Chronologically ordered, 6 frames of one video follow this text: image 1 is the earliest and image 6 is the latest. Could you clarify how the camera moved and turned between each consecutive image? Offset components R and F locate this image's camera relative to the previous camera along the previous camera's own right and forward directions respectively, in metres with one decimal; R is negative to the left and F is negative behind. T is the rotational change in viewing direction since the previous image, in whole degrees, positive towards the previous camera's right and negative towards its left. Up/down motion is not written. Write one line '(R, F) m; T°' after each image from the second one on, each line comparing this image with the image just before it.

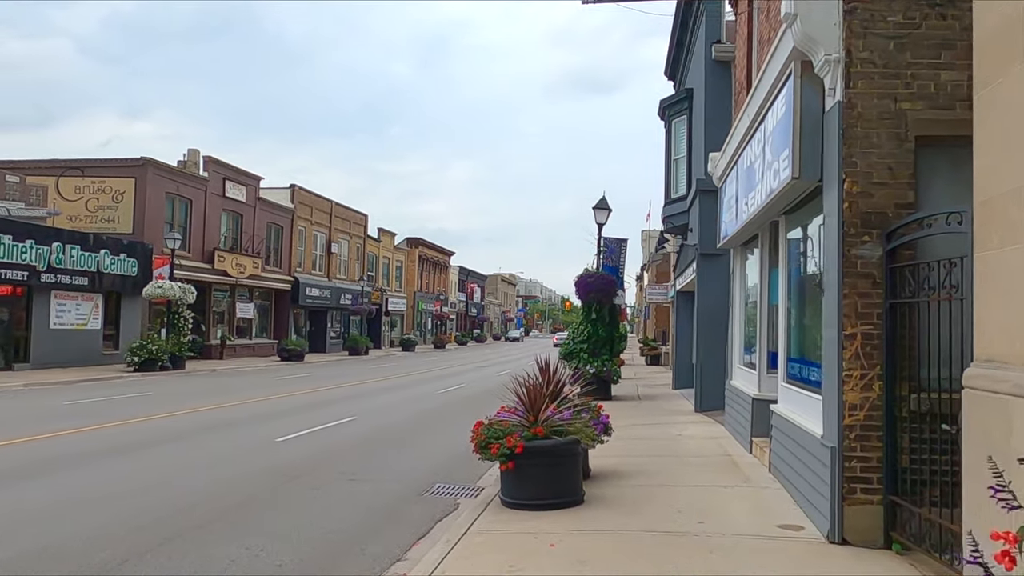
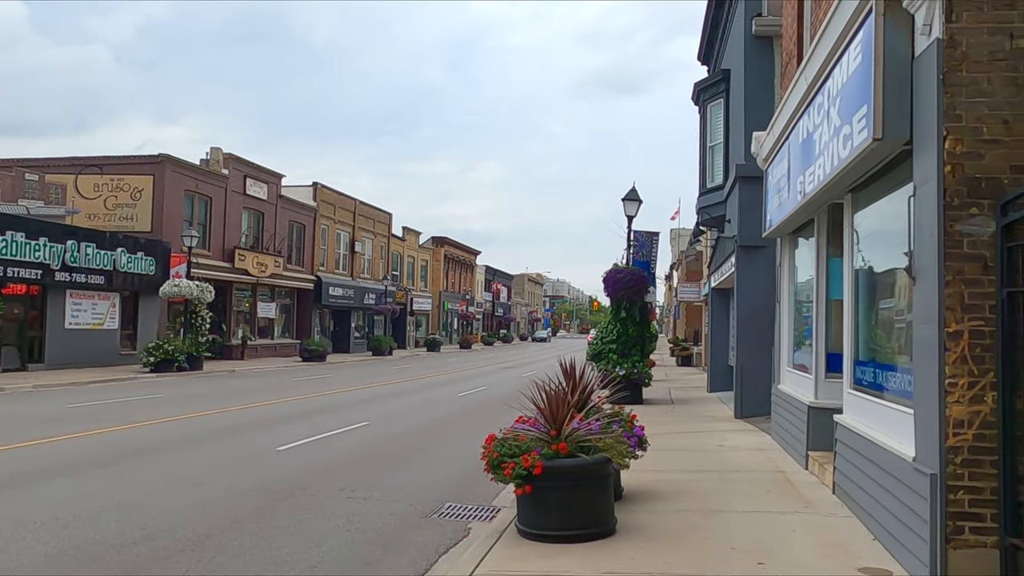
(+0.1, +1.2) m; -2°
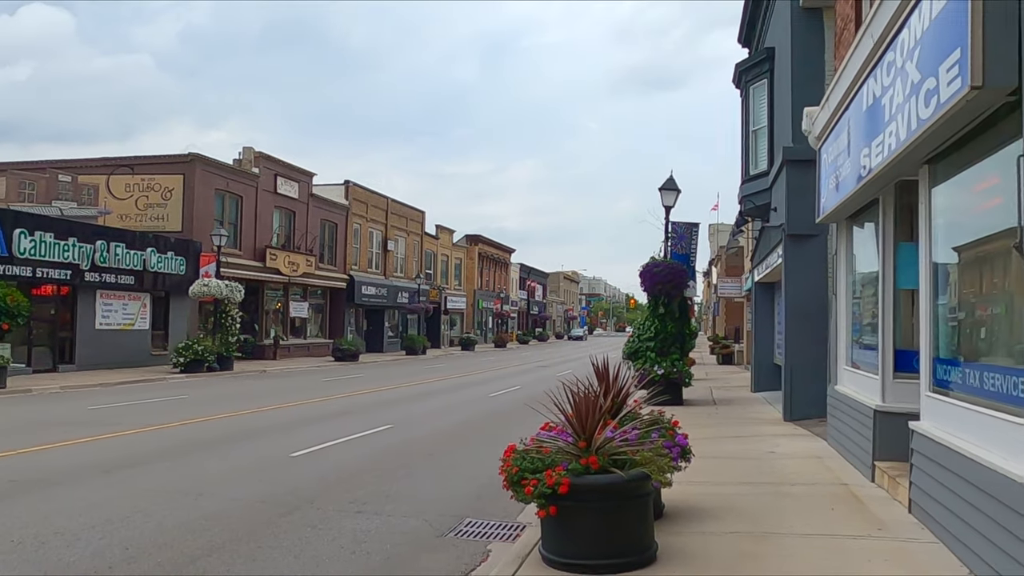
(+0.1, +0.9) m; -3°
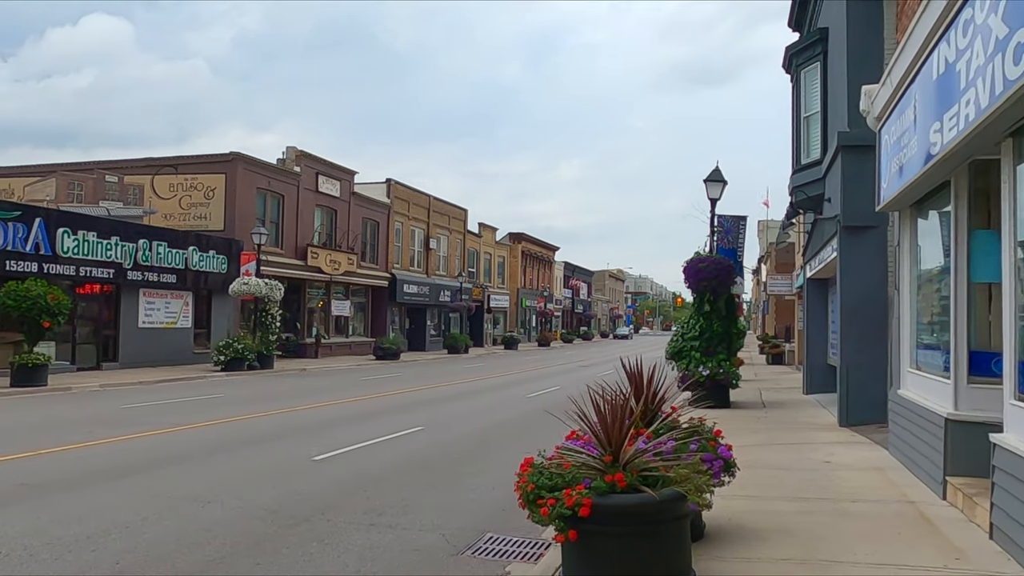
(+0.2, +0.6) m; -3°
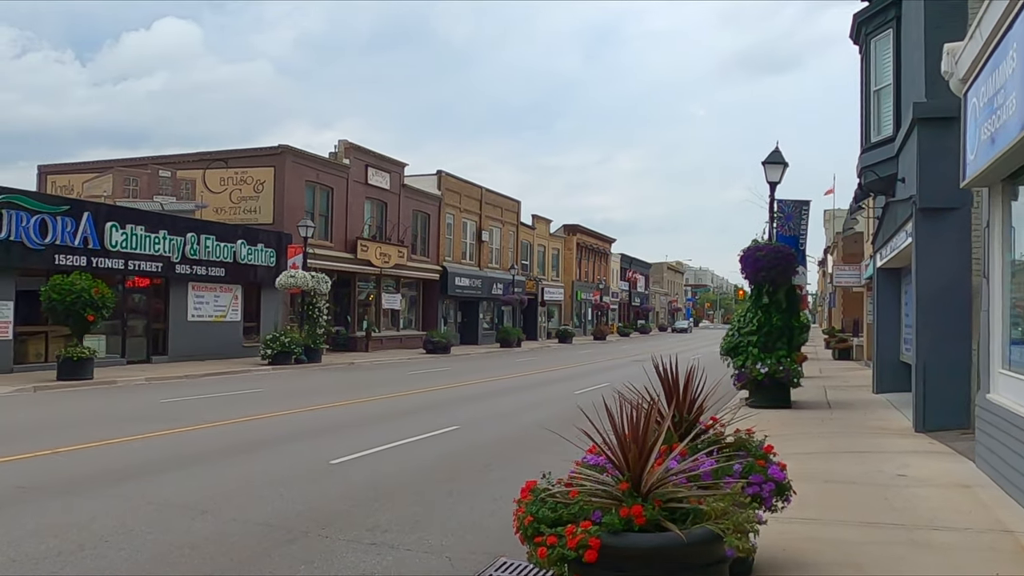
(+0.3, +0.9) m; -4°
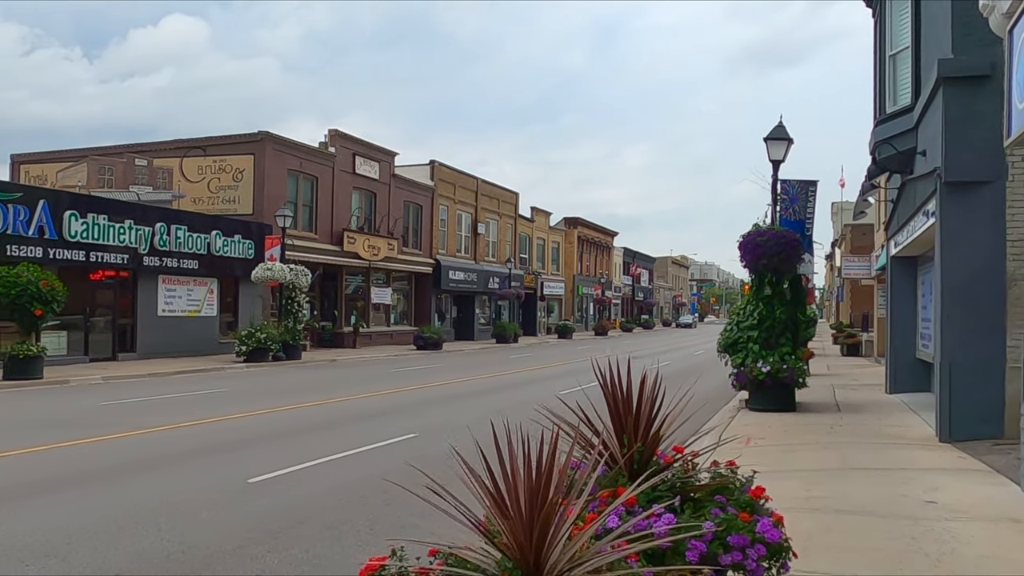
(+0.6, +1.5) m; 0°
